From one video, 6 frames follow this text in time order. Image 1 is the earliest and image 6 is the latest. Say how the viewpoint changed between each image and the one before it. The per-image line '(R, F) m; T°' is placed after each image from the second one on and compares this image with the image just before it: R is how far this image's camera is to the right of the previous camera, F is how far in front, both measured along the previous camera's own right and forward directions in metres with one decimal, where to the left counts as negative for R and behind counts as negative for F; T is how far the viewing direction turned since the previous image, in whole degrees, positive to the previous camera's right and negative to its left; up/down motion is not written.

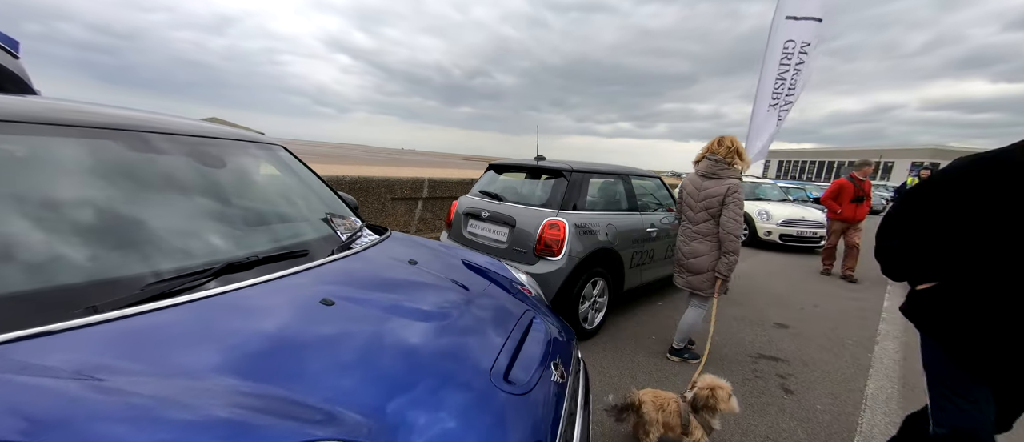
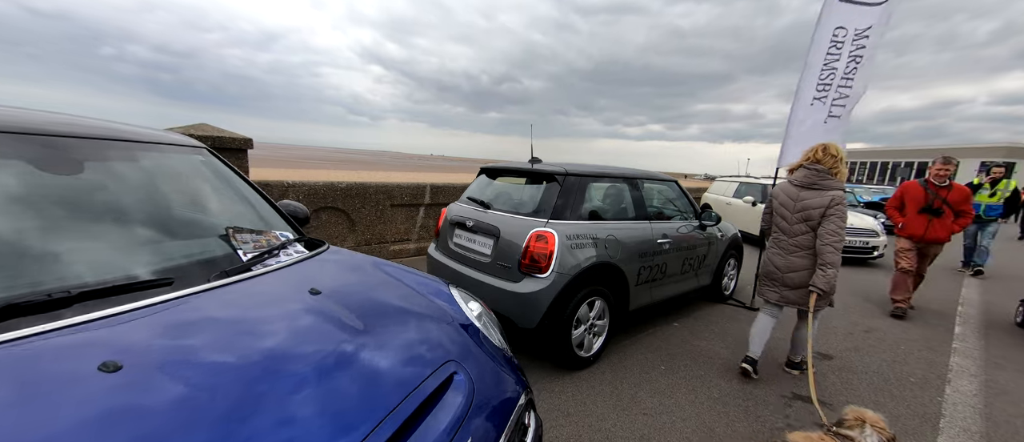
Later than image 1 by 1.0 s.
(+0.3, +0.4) m; -4°
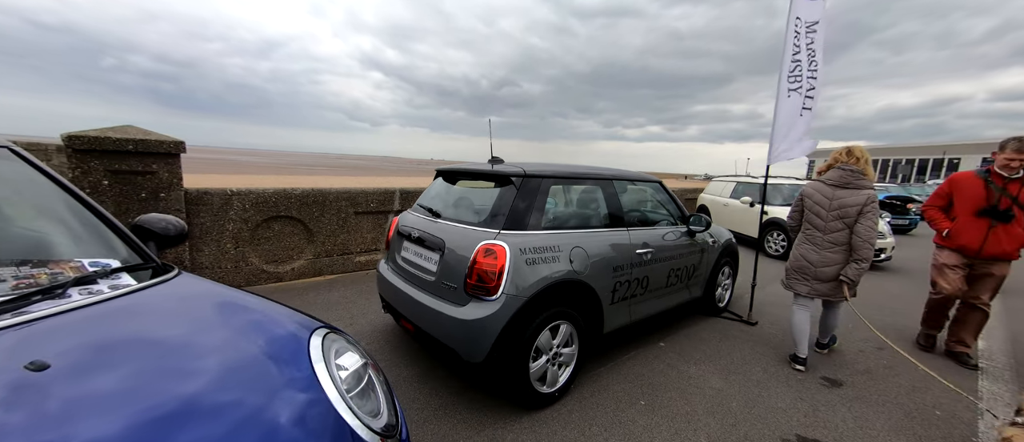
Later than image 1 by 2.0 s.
(+0.4, +0.4) m; 0°
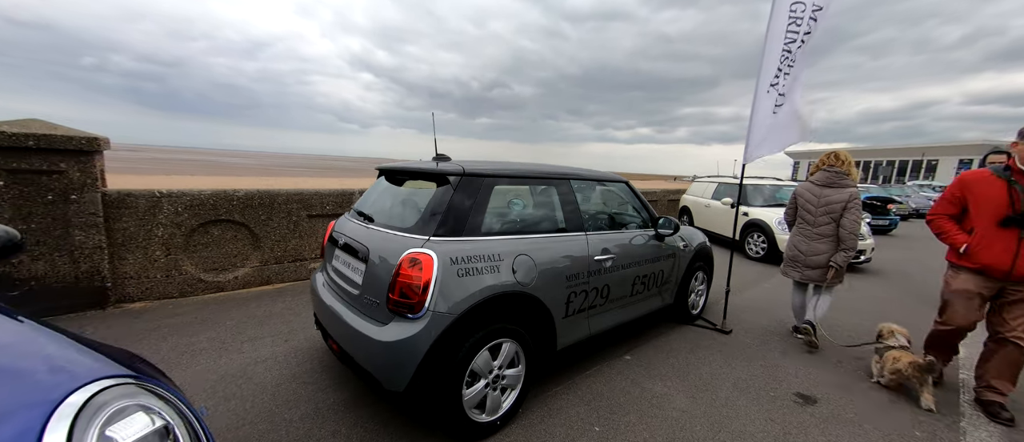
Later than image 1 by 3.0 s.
(+0.3, +0.3) m; +1°
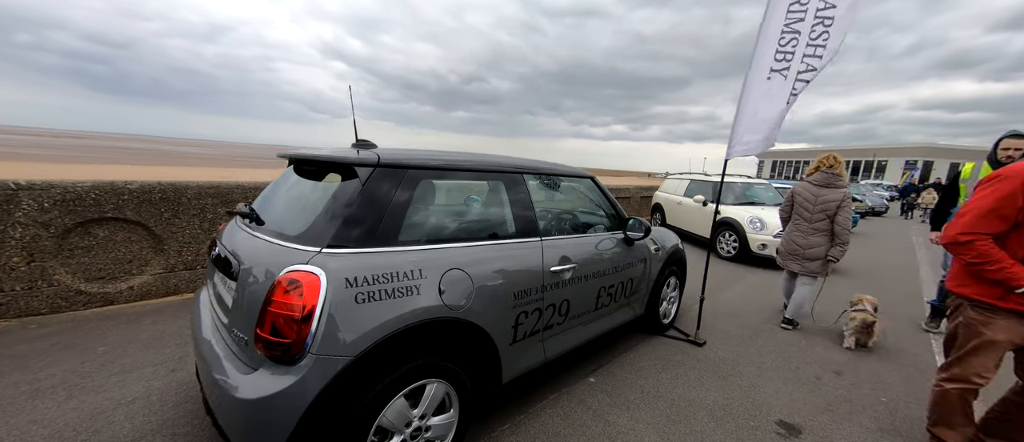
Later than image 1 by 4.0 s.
(+0.2, +0.5) m; +4°
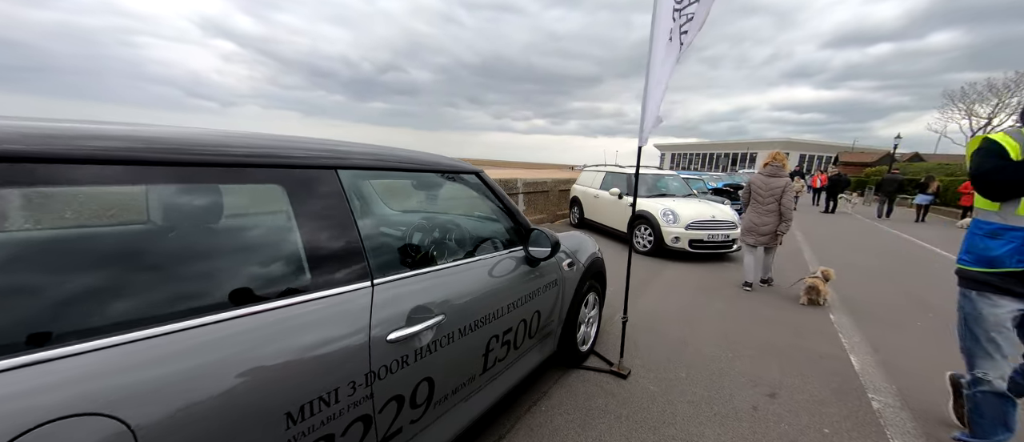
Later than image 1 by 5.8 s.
(+0.4, +1.0) m; +11°
